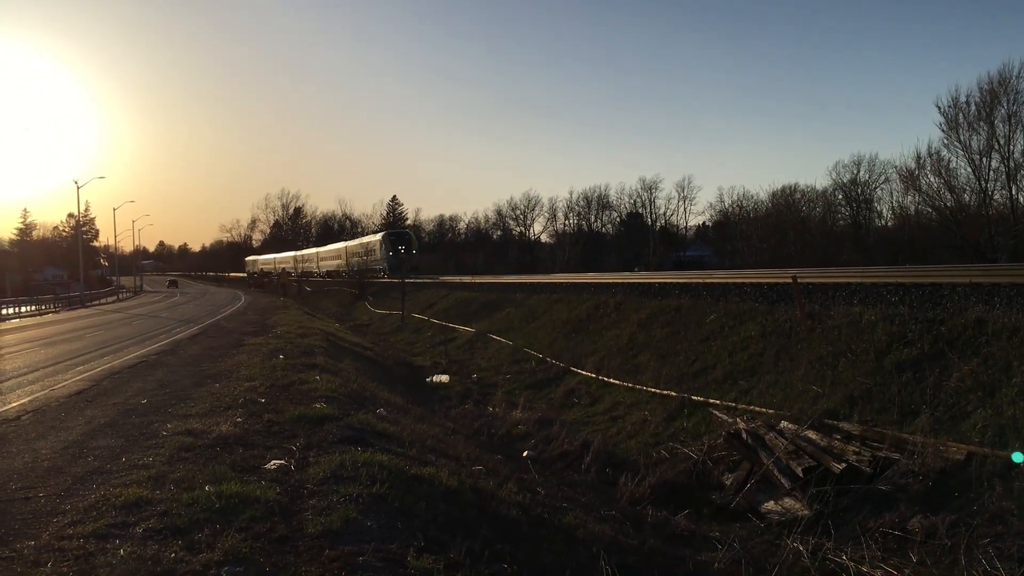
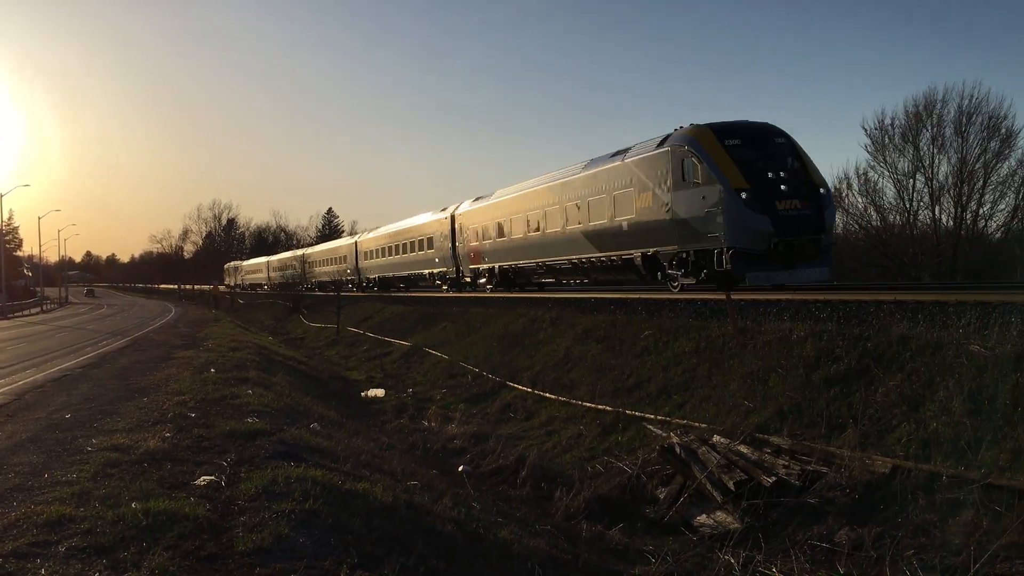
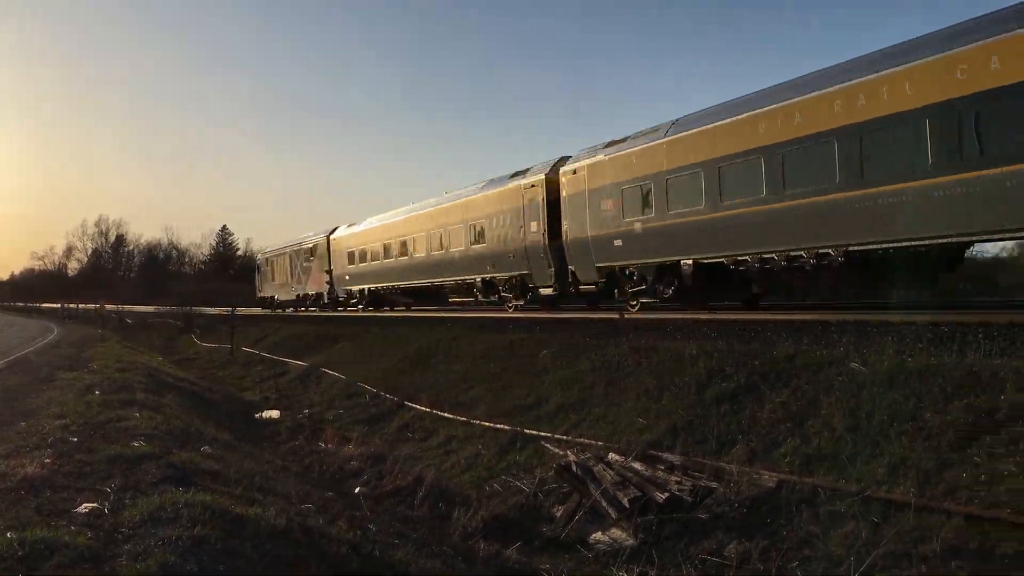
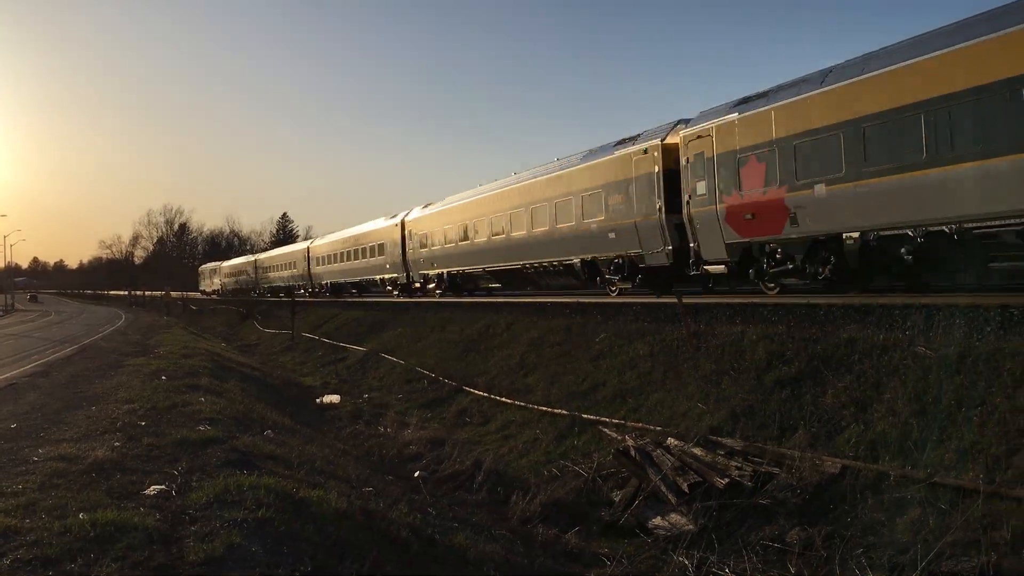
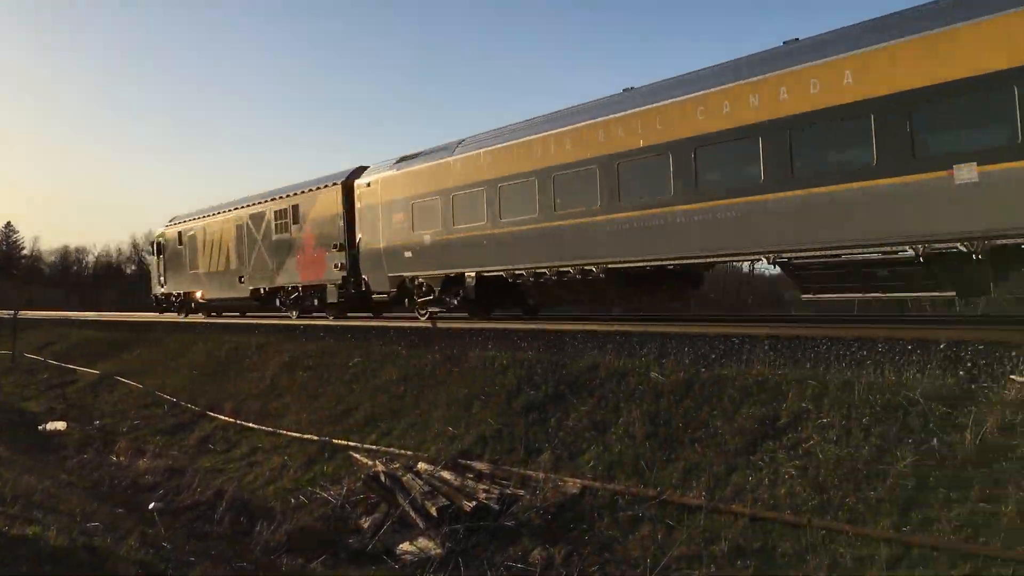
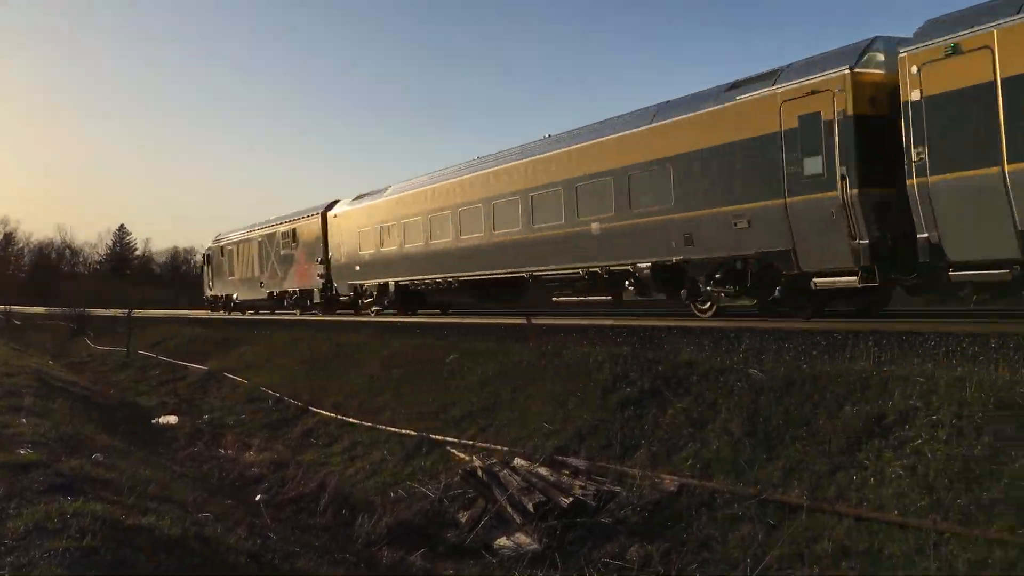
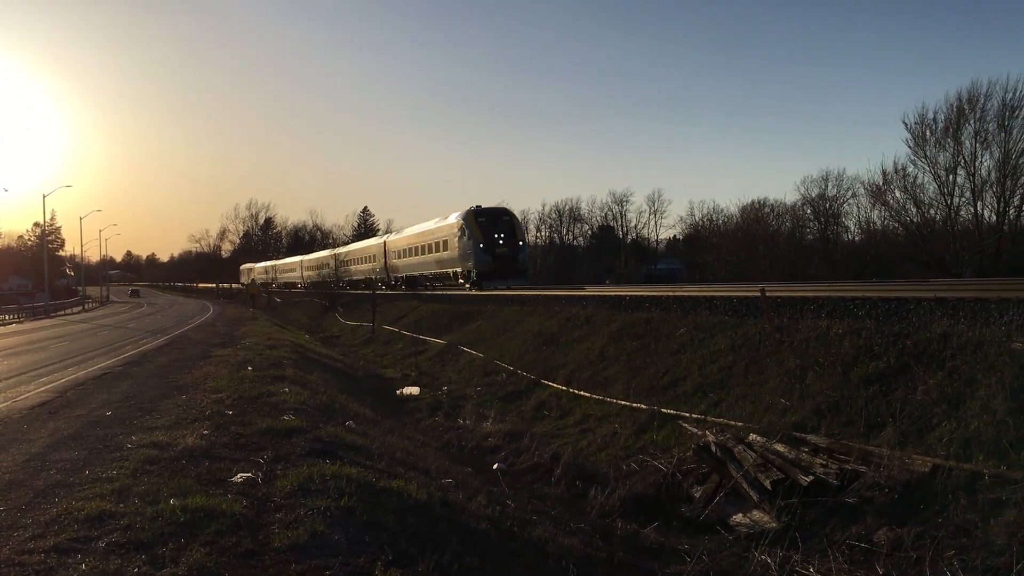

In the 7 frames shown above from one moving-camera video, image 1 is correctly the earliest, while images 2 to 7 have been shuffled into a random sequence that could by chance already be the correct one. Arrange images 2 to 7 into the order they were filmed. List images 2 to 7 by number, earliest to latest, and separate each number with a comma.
7, 2, 4, 3, 6, 5
